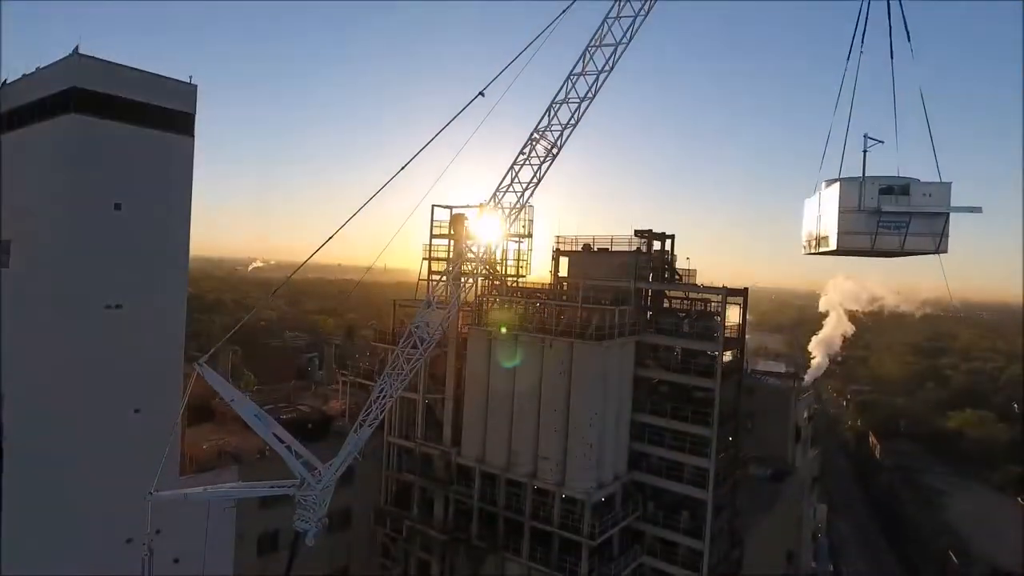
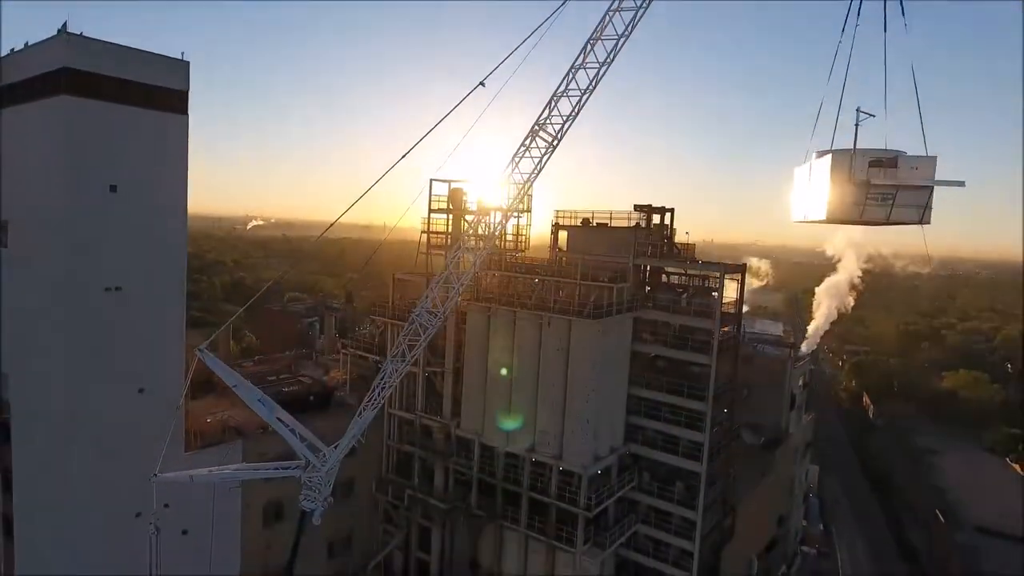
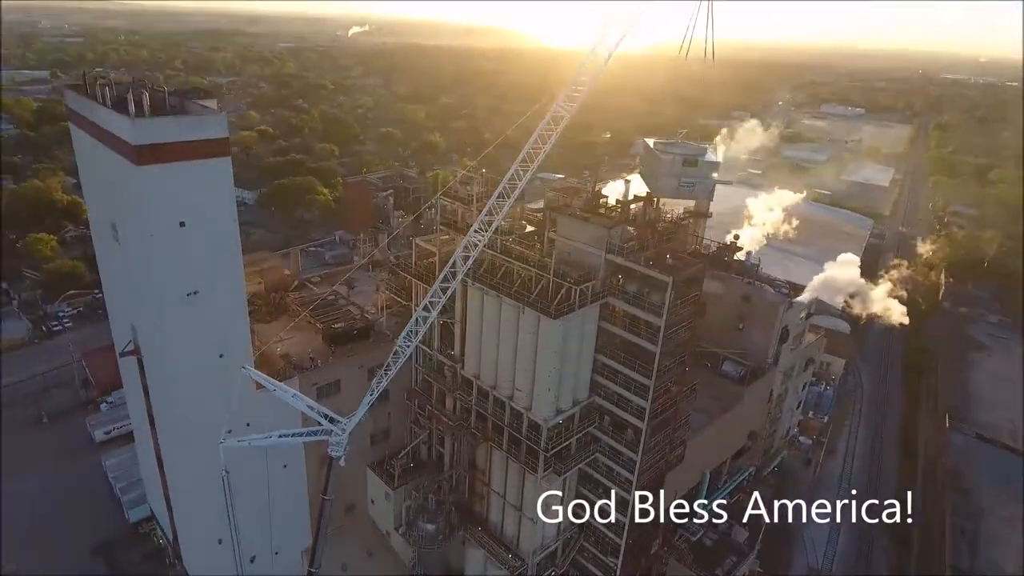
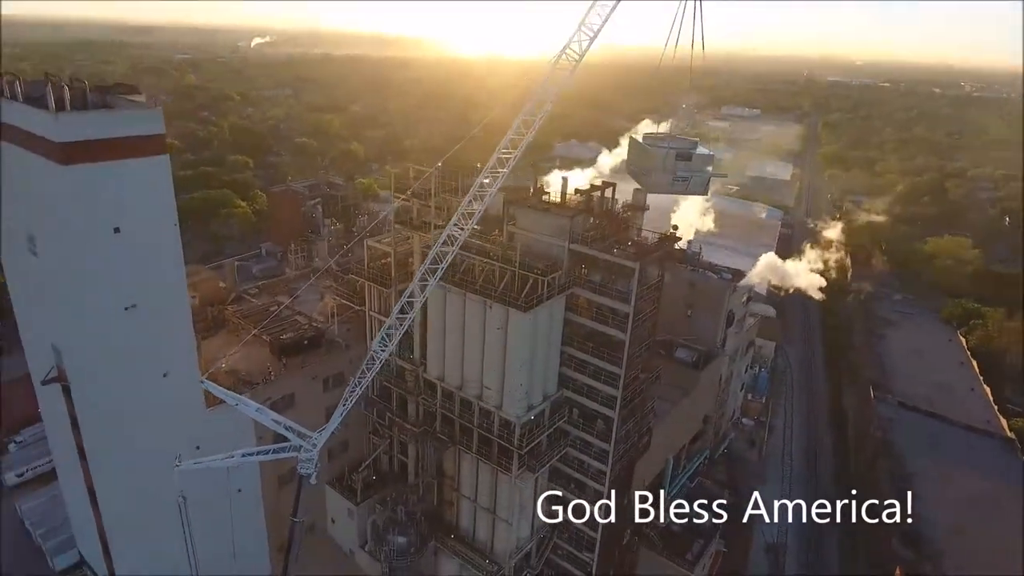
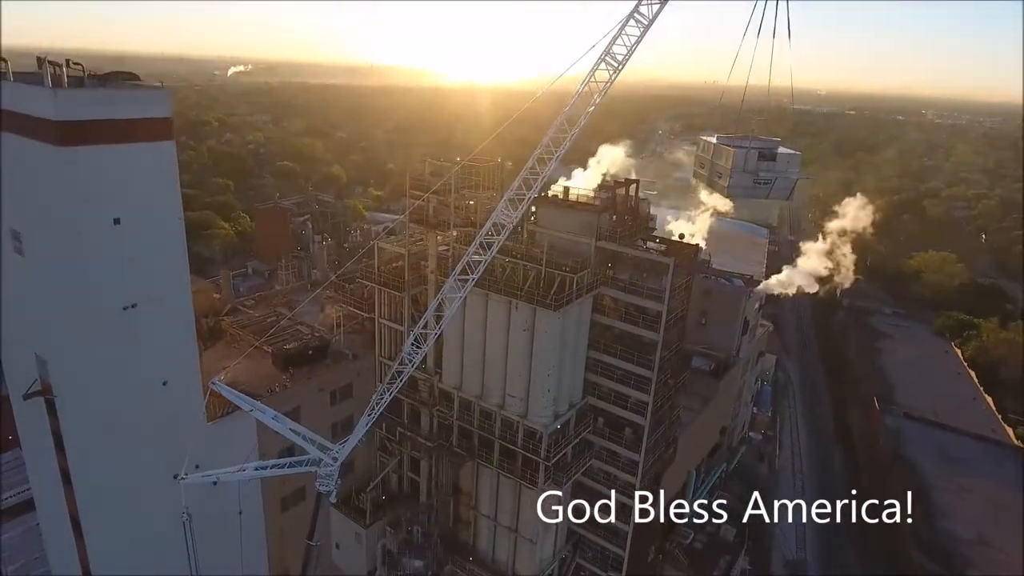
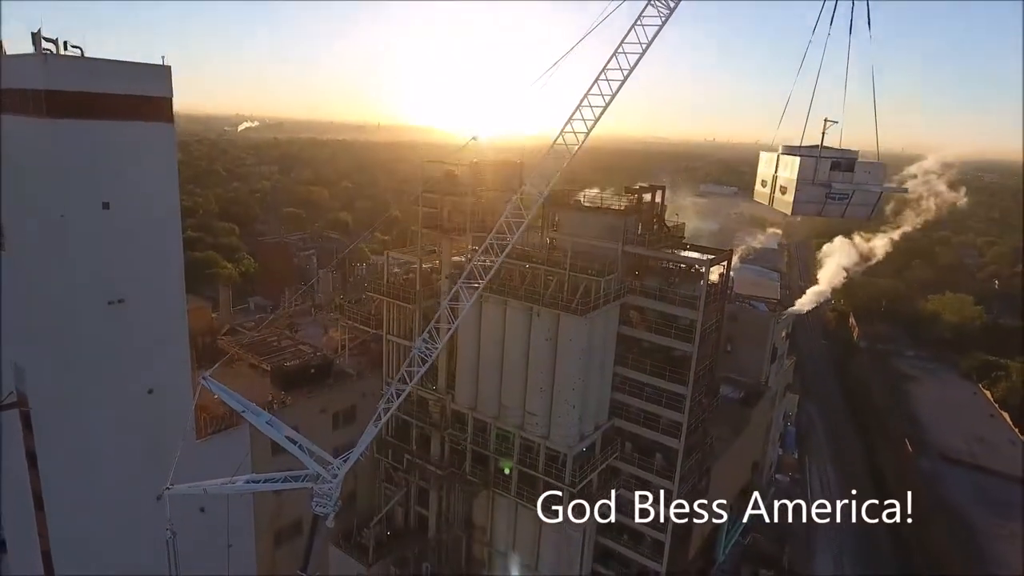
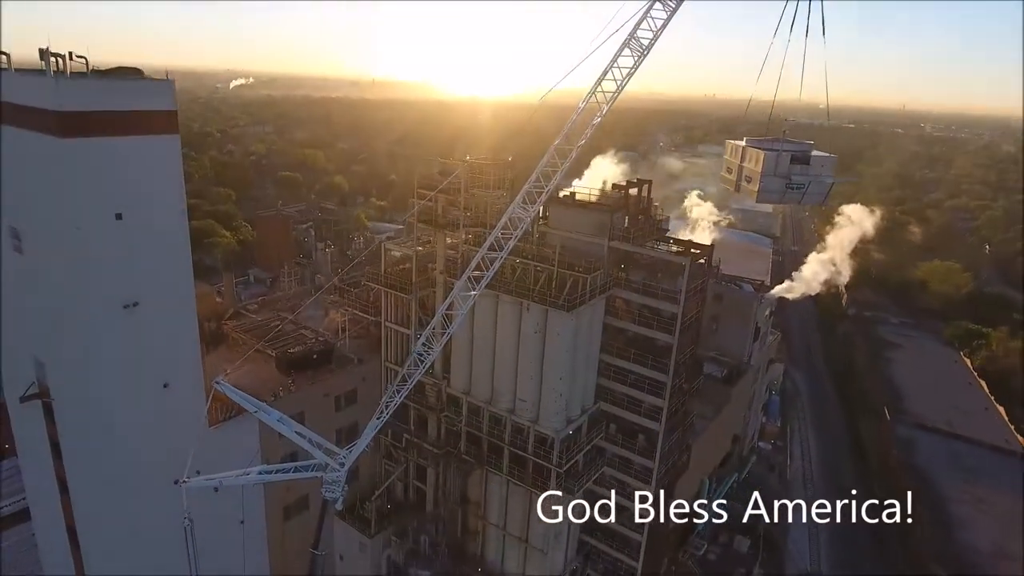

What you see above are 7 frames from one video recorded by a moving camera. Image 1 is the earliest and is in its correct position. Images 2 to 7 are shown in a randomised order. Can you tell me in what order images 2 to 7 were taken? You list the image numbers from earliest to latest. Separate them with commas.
2, 6, 7, 5, 4, 3
